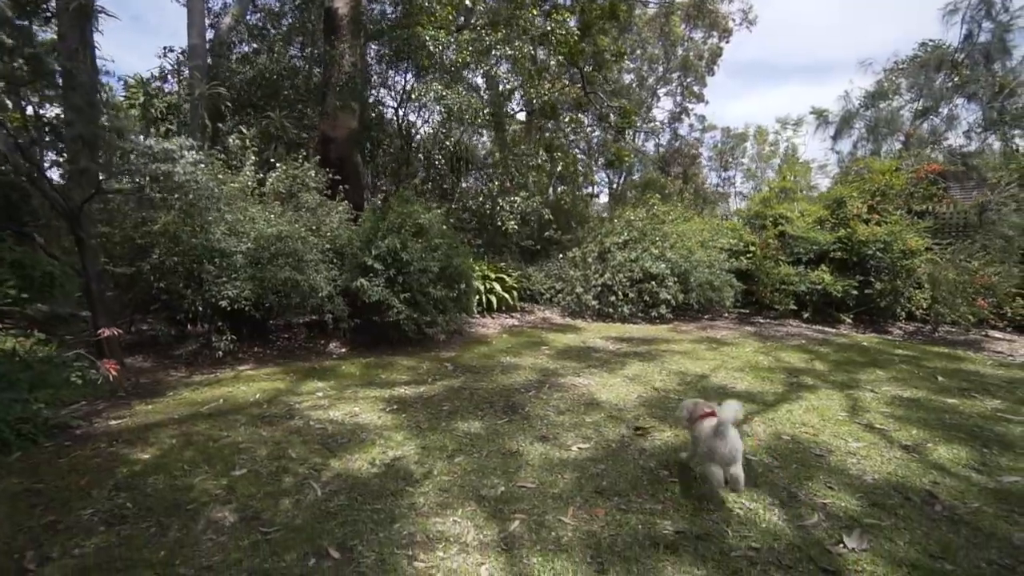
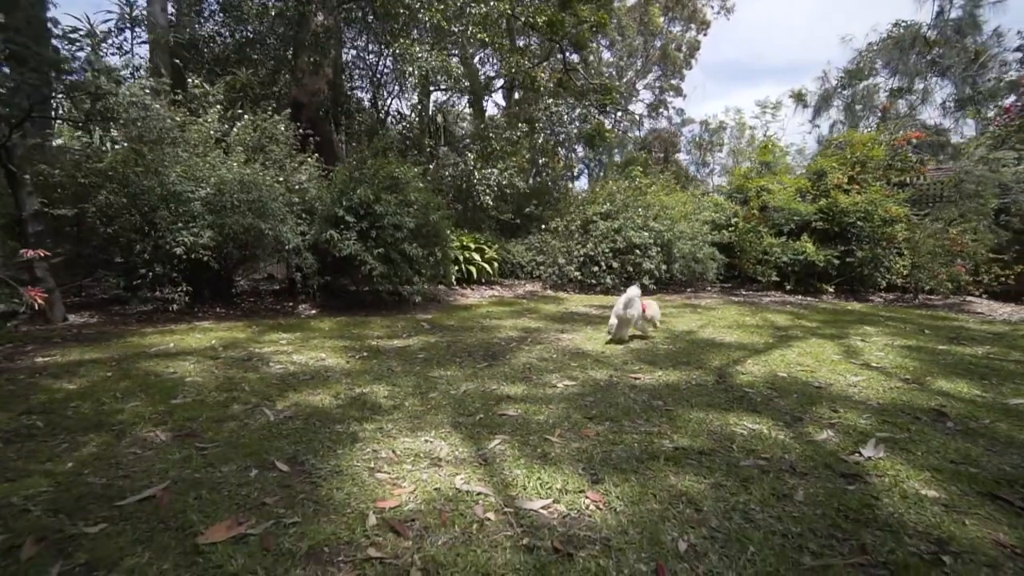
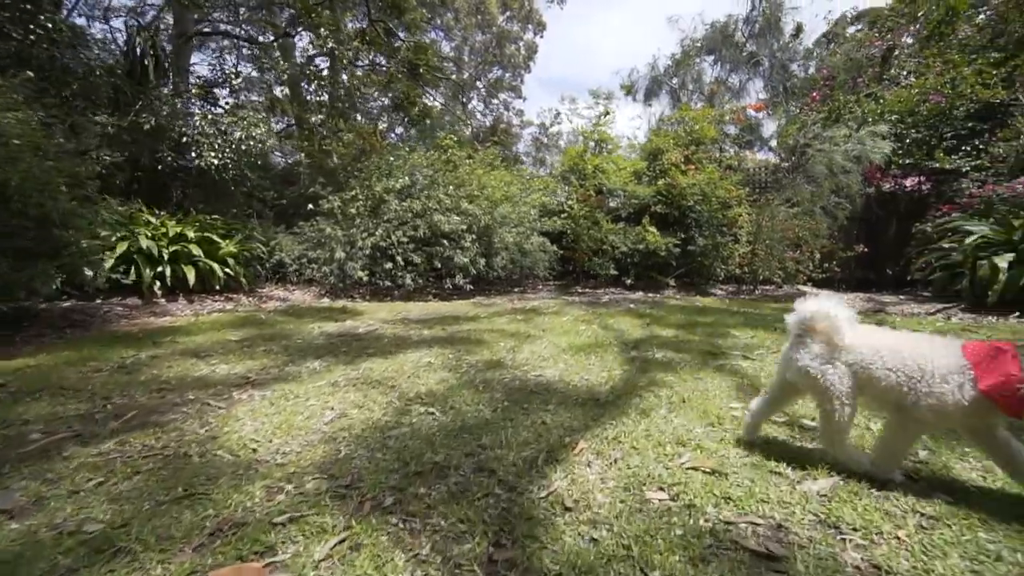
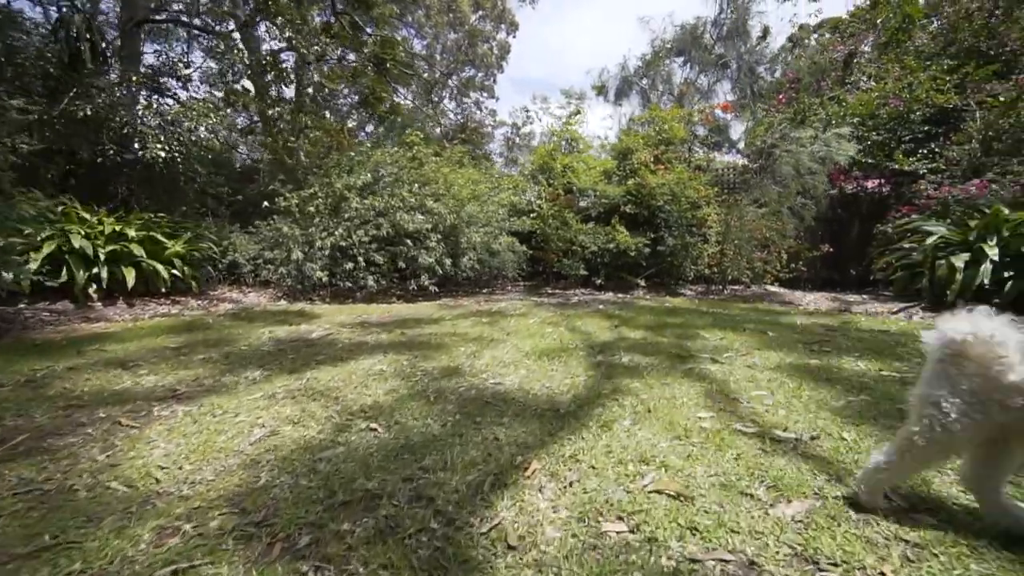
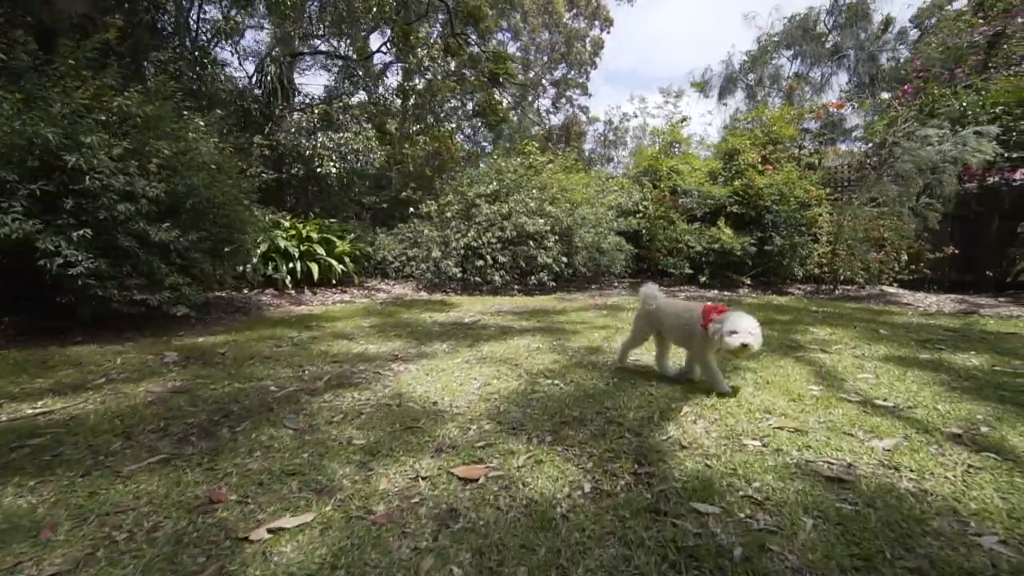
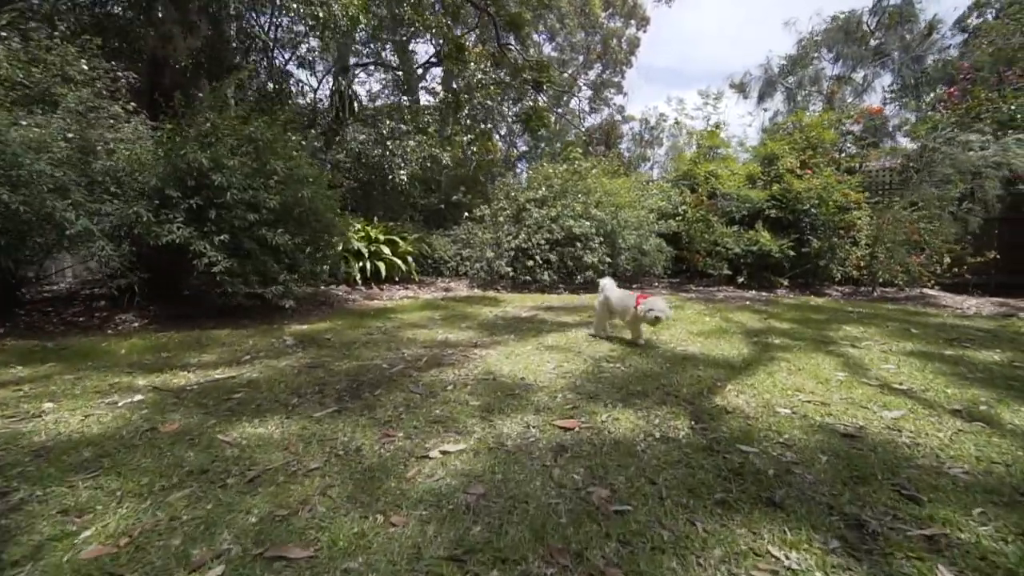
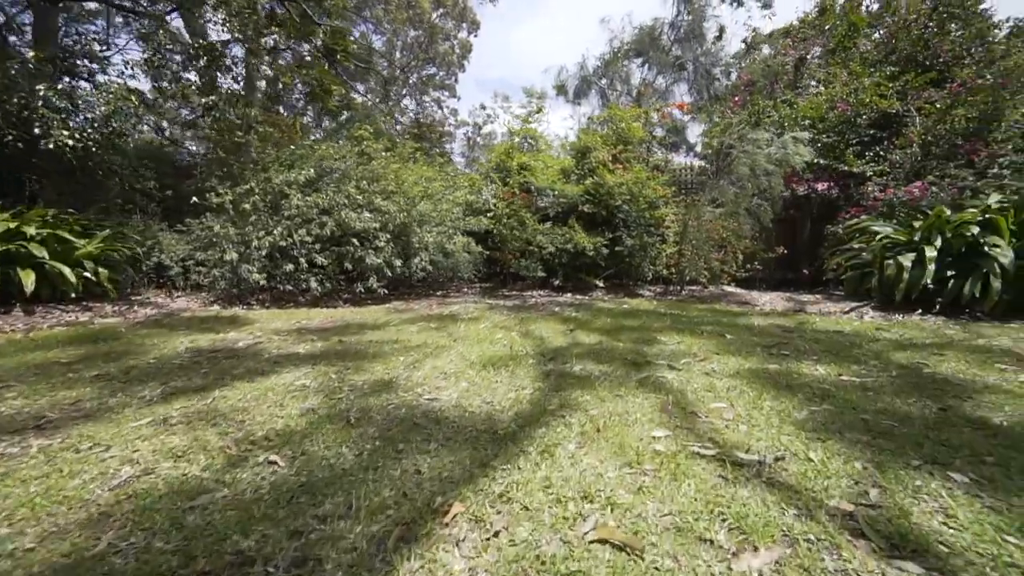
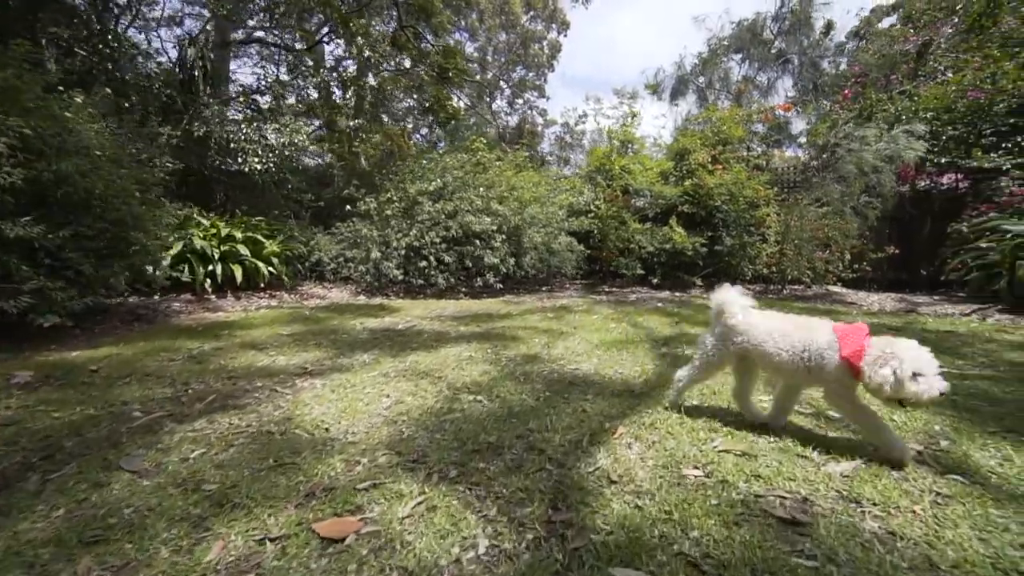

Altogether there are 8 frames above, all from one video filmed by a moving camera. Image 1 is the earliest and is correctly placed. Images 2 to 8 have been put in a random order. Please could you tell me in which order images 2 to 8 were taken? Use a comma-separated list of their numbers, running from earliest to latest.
2, 6, 5, 8, 3, 4, 7
